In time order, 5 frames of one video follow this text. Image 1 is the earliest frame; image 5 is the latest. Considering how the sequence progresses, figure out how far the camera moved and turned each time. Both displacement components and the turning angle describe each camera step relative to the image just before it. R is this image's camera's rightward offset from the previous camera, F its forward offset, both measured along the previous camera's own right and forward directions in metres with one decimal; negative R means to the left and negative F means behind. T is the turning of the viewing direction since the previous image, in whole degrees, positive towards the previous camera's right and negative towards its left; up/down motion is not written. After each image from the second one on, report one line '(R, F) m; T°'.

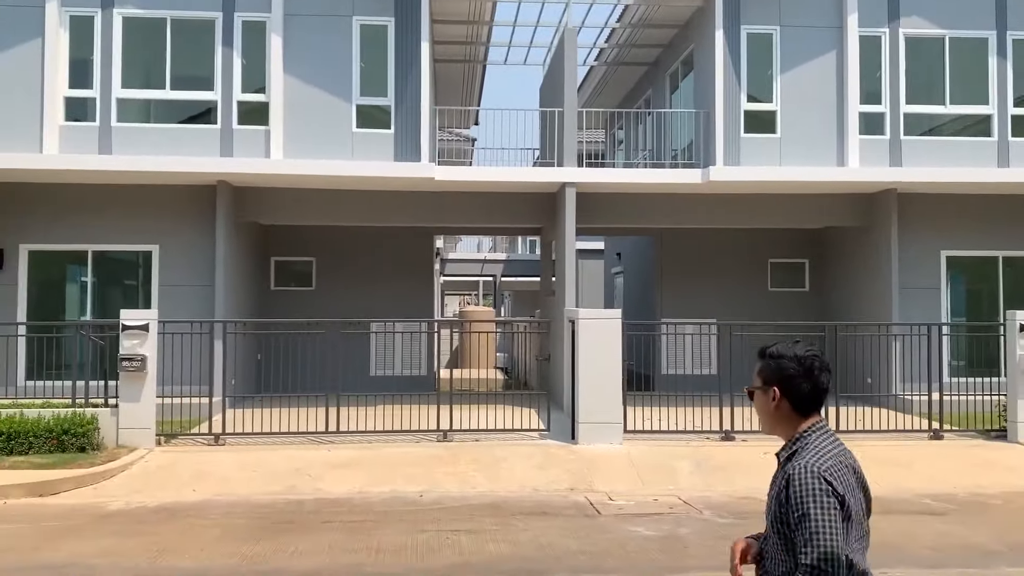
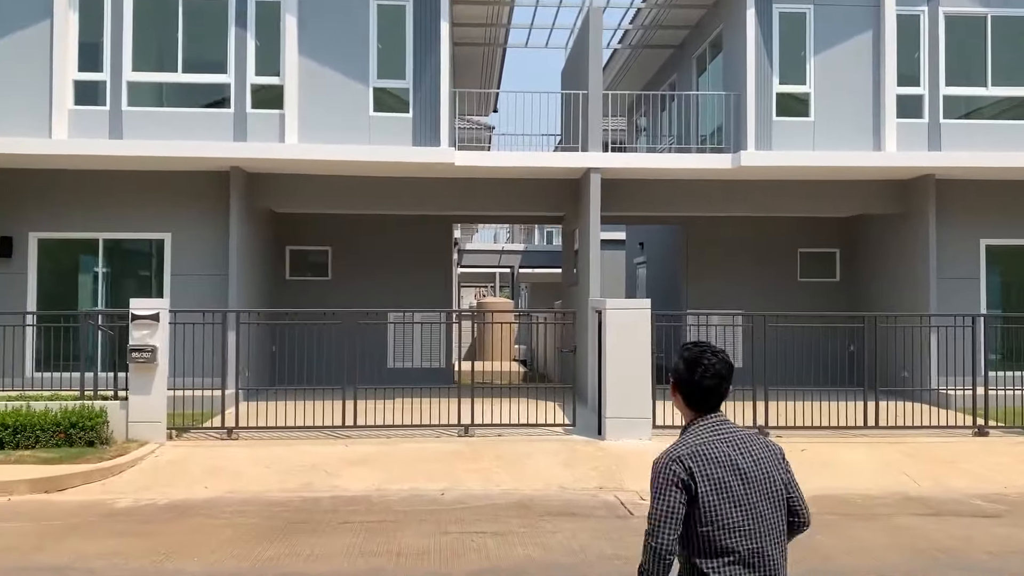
(-0.1, +0.5) m; -1°
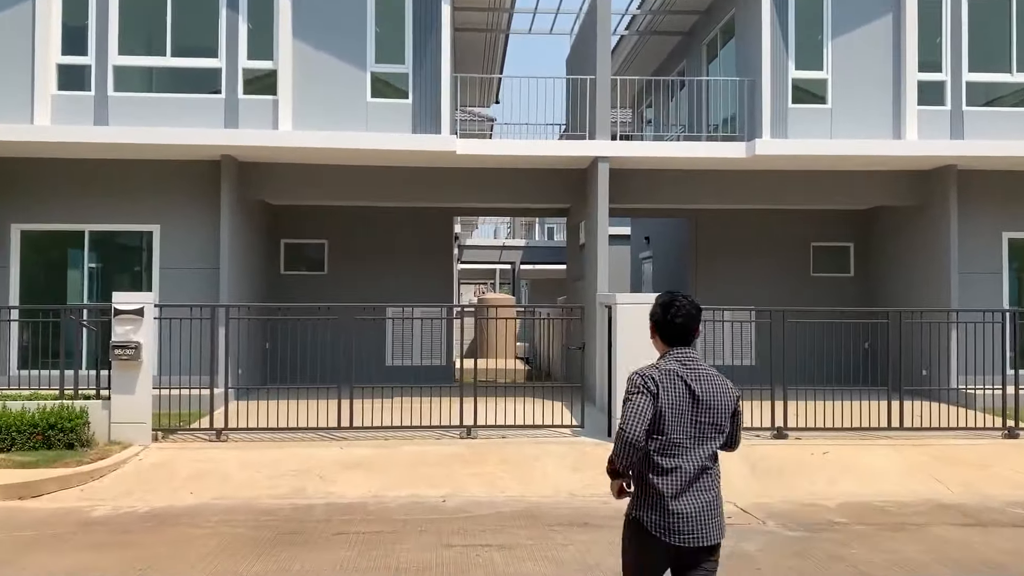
(-0.1, +0.6) m; 0°
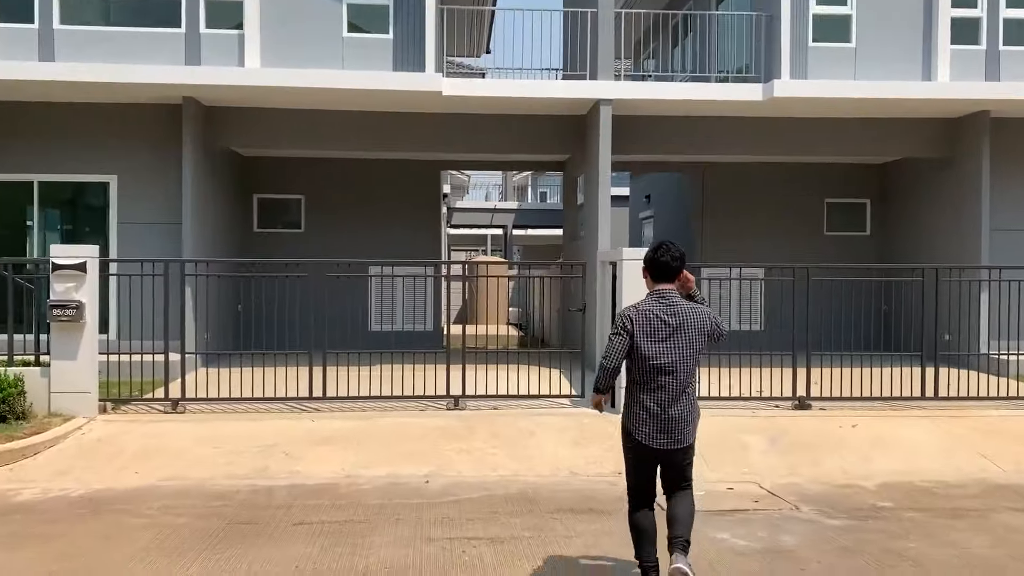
(0.0, +1.1) m; +1°
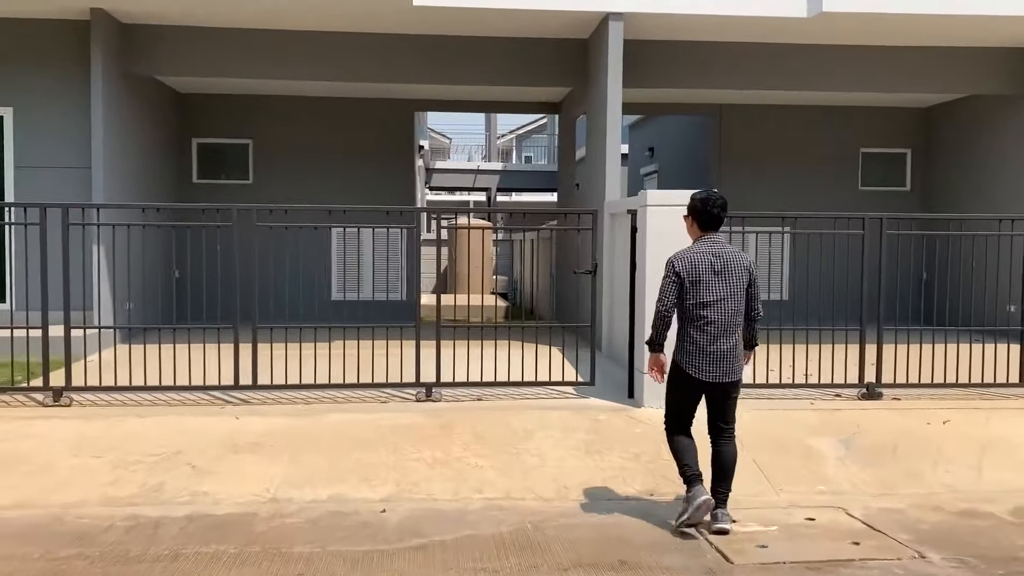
(-0.1, +2.1) m; +1°
